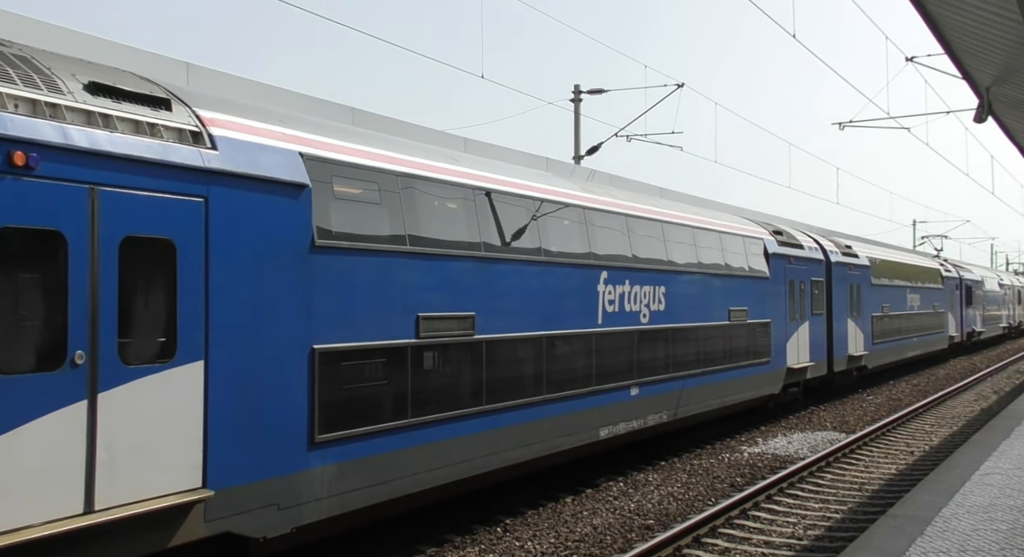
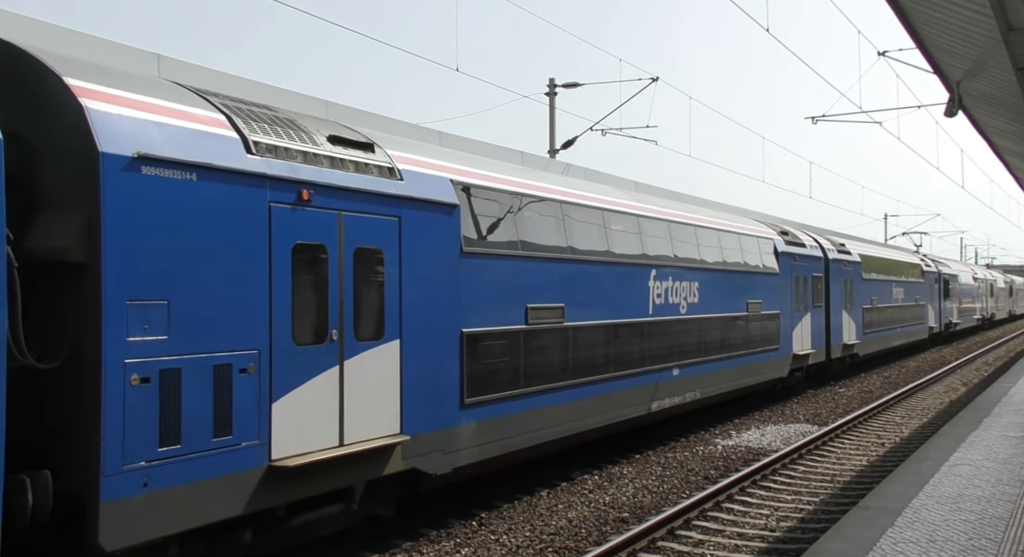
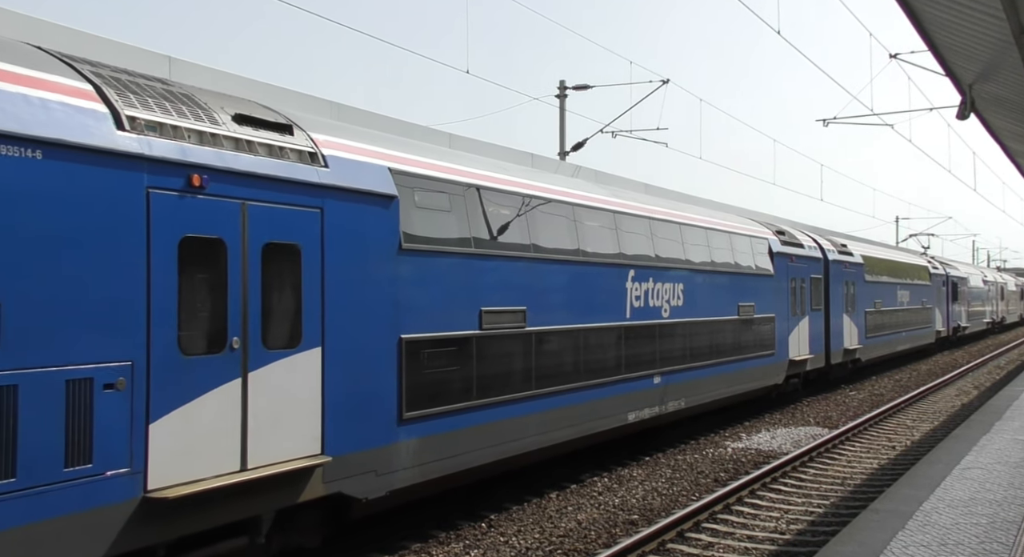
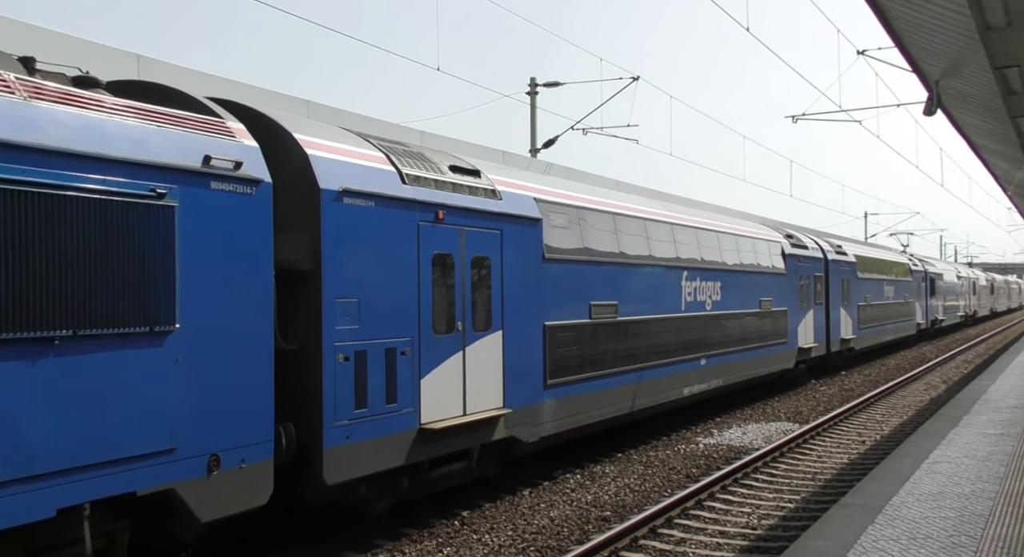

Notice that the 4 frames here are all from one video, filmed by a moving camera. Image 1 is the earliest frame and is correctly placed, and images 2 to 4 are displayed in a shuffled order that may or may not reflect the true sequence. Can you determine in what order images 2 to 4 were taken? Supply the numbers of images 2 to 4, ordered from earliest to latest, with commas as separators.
3, 2, 4
